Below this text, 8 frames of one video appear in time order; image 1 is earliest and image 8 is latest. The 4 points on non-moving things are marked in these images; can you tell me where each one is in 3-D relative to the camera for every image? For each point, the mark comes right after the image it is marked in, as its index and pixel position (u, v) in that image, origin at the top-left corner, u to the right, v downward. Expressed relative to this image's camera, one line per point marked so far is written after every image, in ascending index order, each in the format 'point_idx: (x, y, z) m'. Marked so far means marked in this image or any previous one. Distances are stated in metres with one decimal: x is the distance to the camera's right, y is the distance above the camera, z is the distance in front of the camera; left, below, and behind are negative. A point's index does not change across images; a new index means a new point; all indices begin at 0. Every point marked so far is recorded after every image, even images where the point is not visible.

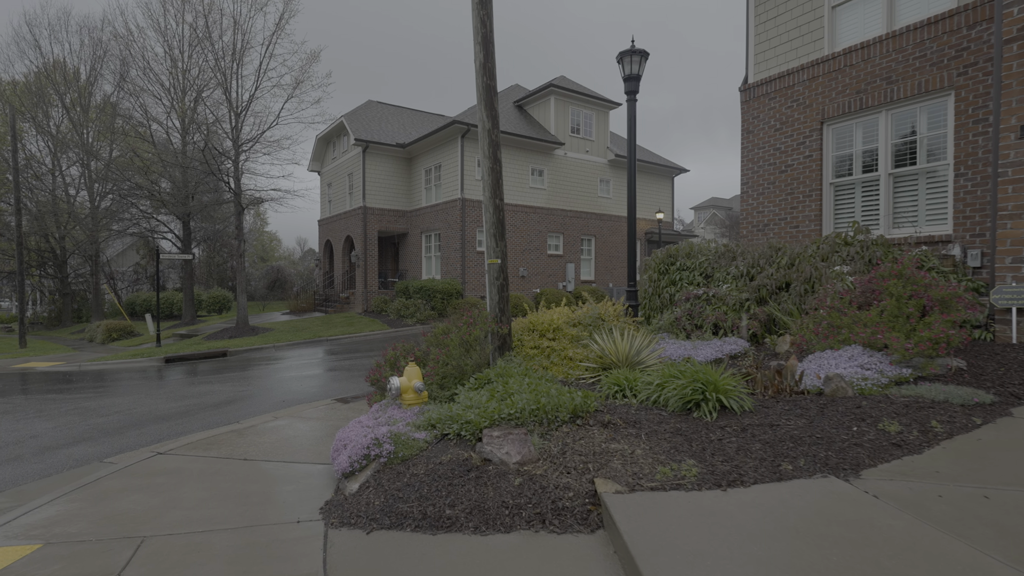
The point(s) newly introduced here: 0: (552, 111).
0: (+1.5, +6.7, +19.9) m
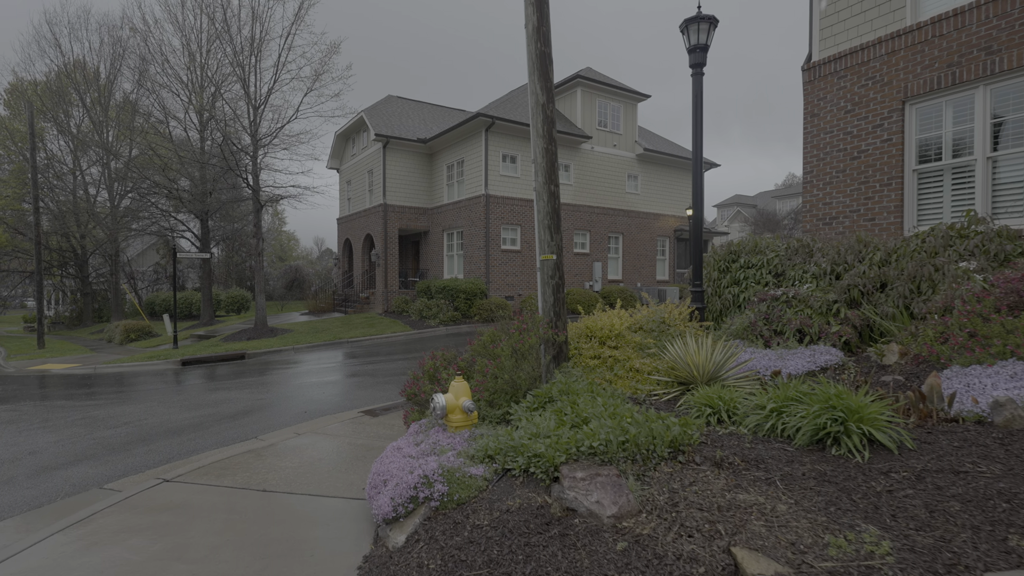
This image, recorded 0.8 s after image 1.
0: (+2.5, +6.7, +19.1) m
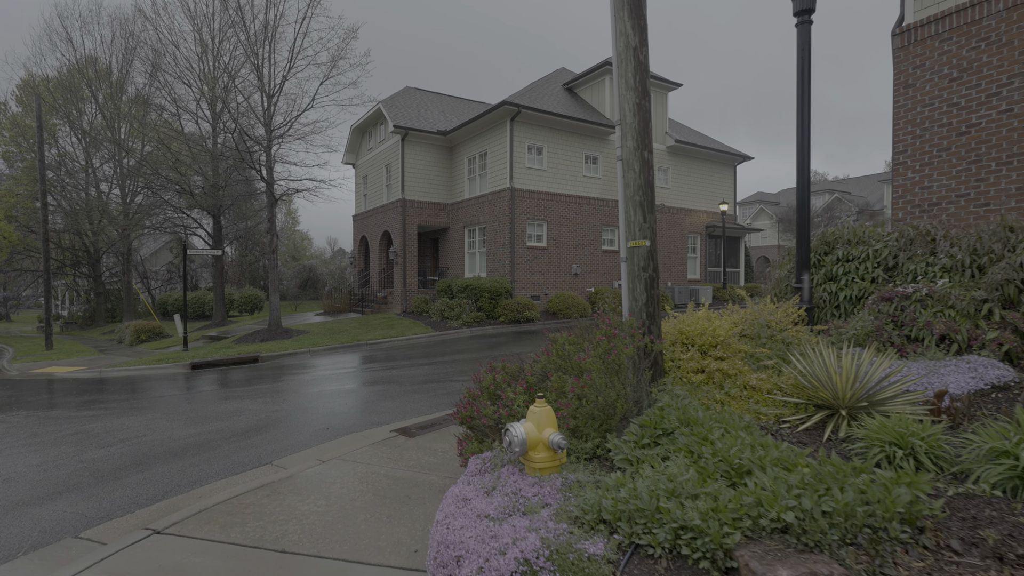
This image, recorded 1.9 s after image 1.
0: (+3.3, +6.8, +18.1) m
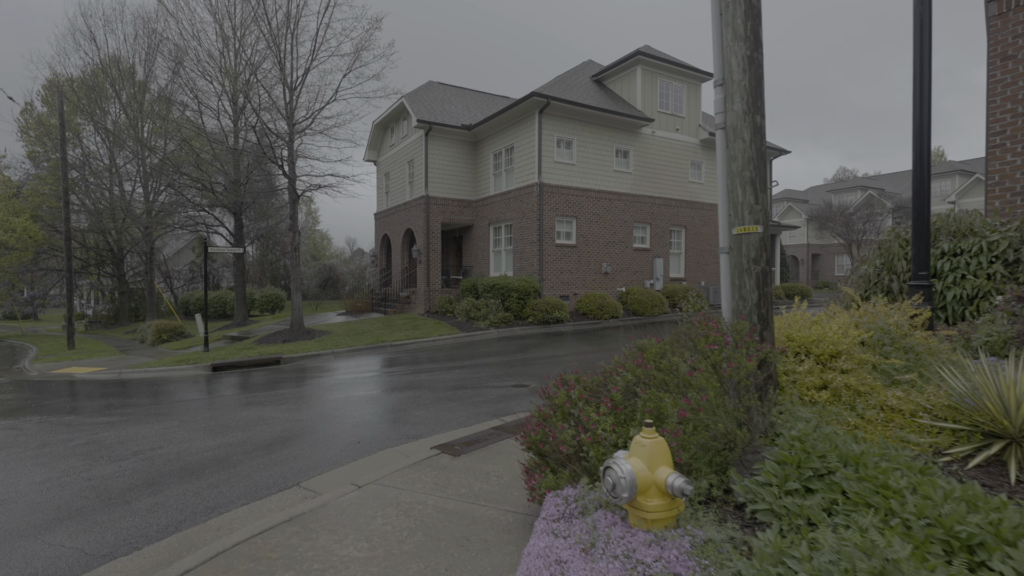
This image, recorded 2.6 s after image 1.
0: (+4.2, +6.8, +17.3) m
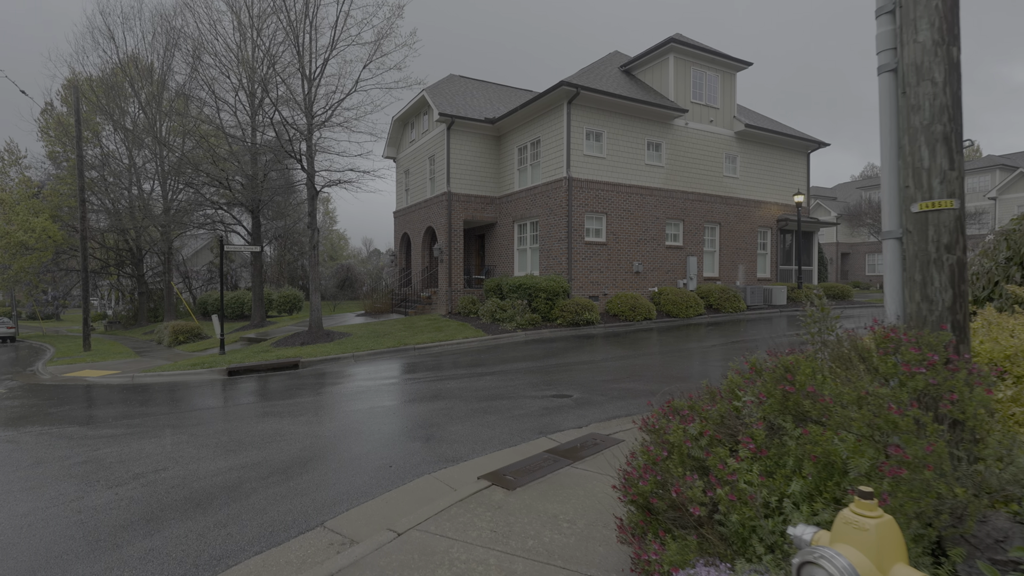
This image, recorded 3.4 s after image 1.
0: (+5.0, +6.8, +16.5) m
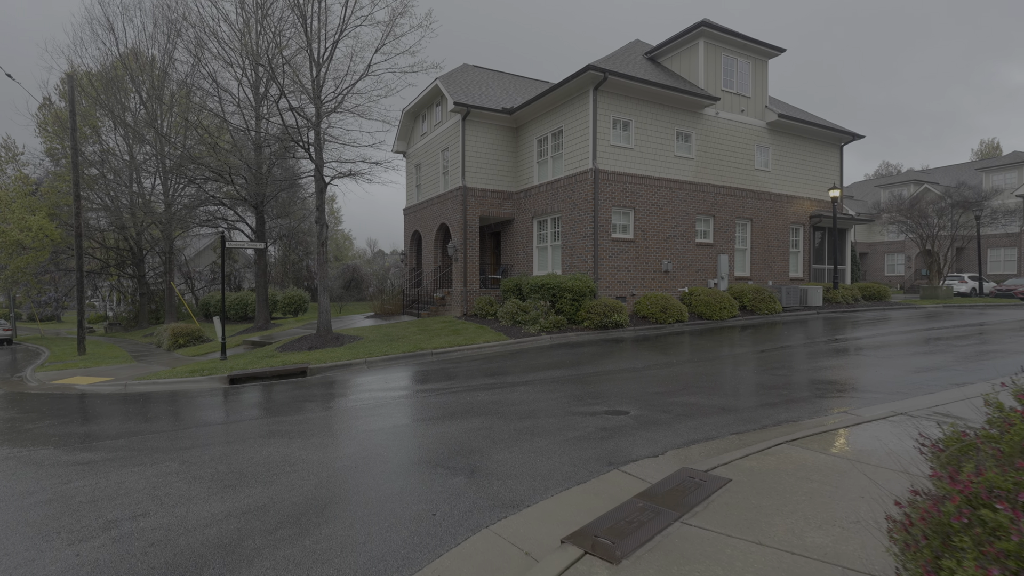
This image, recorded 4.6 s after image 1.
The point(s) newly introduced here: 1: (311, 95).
0: (+5.6, +6.8, +15.5) m
1: (-5.2, +5.0, +13.5) m
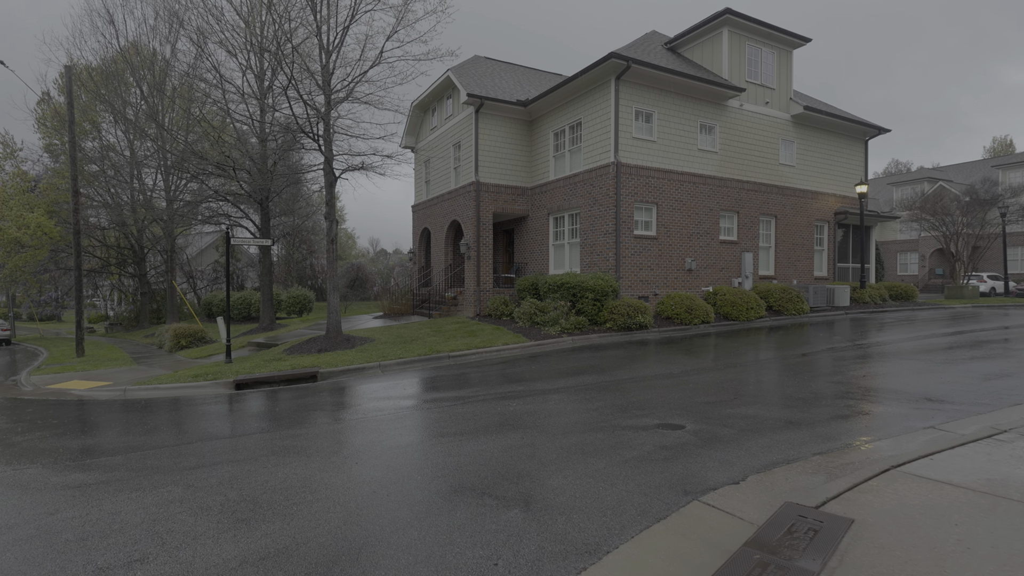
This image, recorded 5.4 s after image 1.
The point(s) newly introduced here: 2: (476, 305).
0: (+6.1, +6.8, +14.8) m
1: (-4.8, +5.0, +12.9) m
2: (-1.0, -0.5, +15.4) m
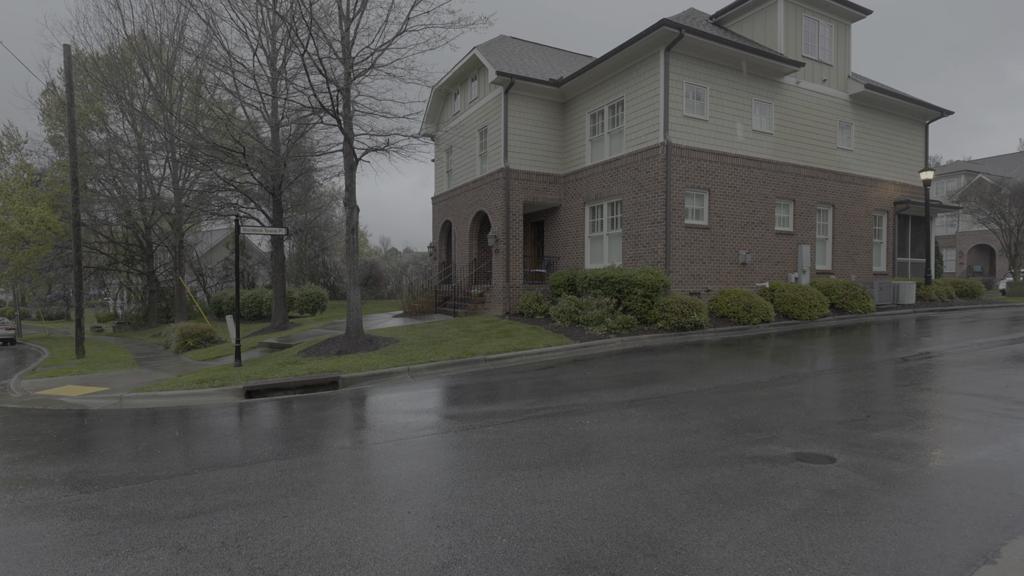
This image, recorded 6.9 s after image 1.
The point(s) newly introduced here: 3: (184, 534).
0: (+6.9, +6.9, +13.5) m
1: (-3.9, +5.1, +11.7) m
2: (-0.1, -0.4, +14.2) m
3: (-2.1, -1.5, +3.2) m
